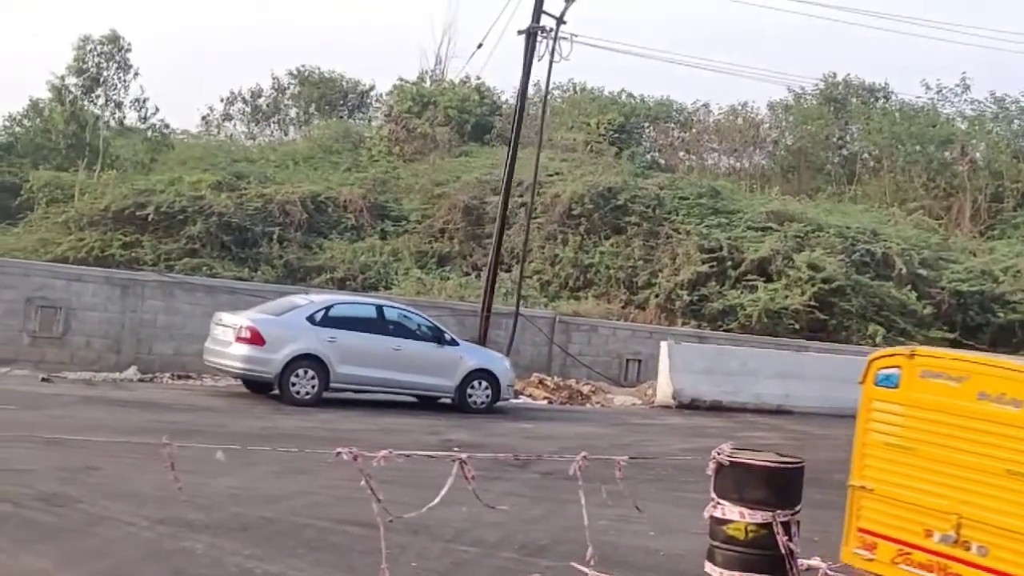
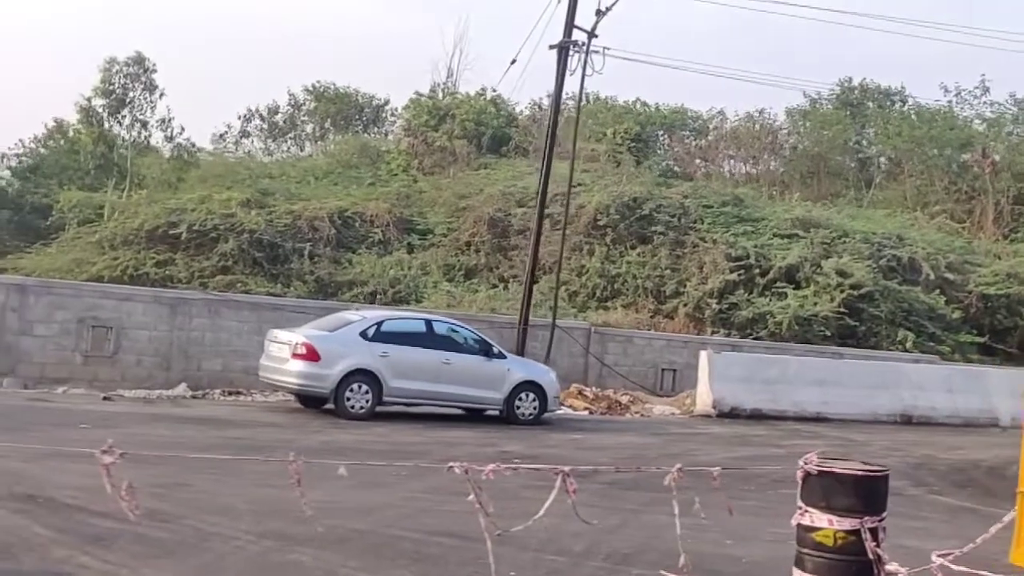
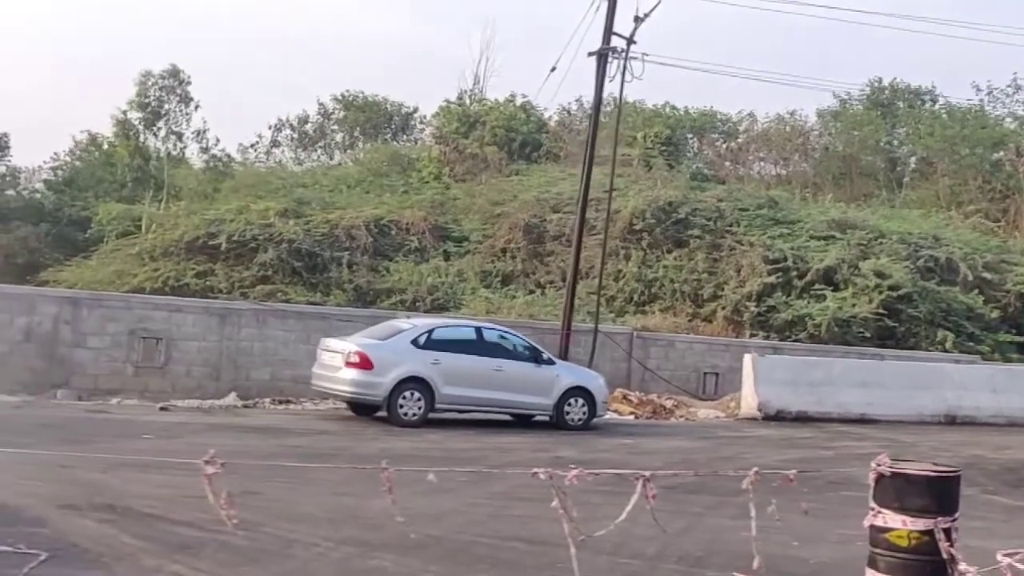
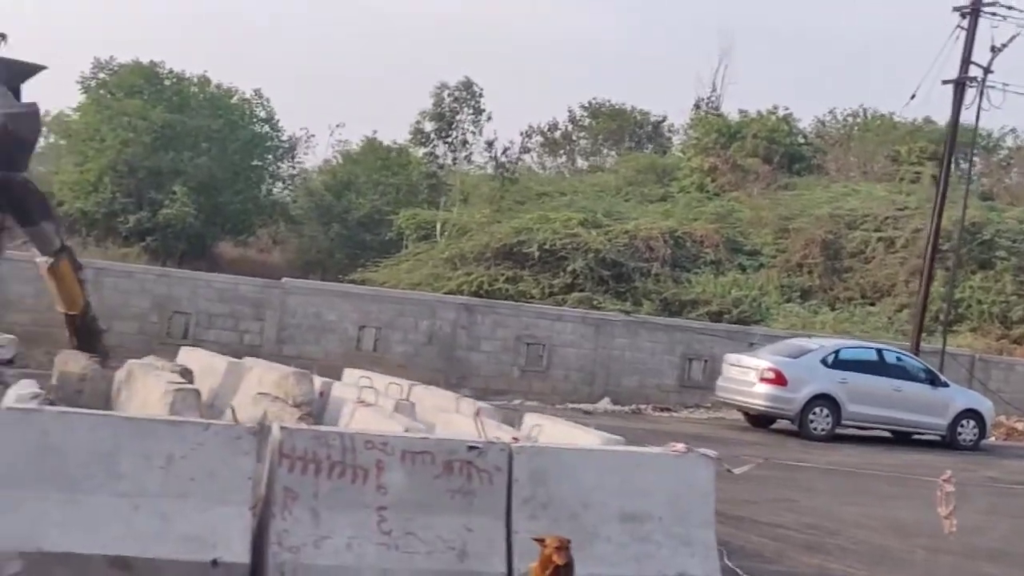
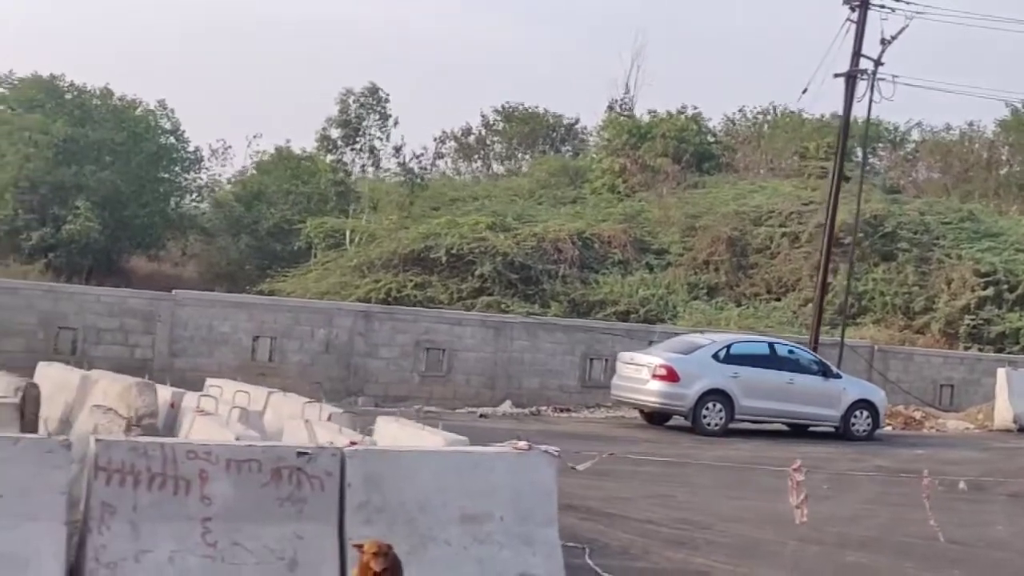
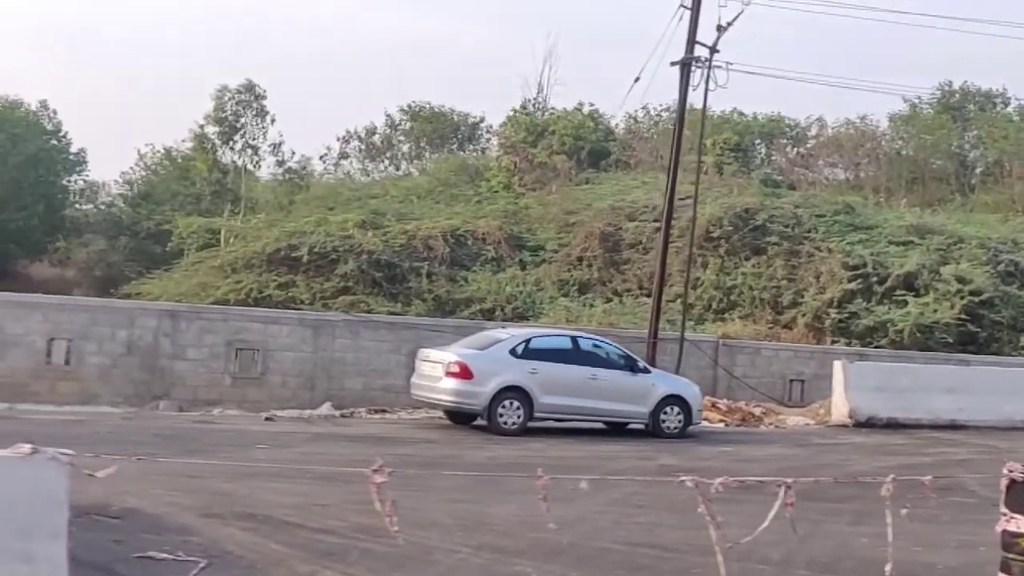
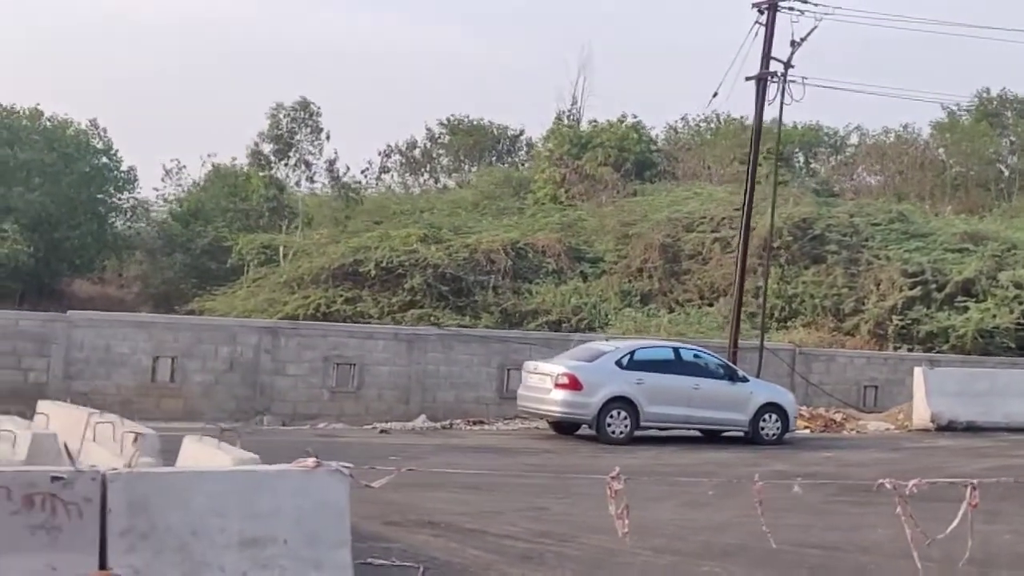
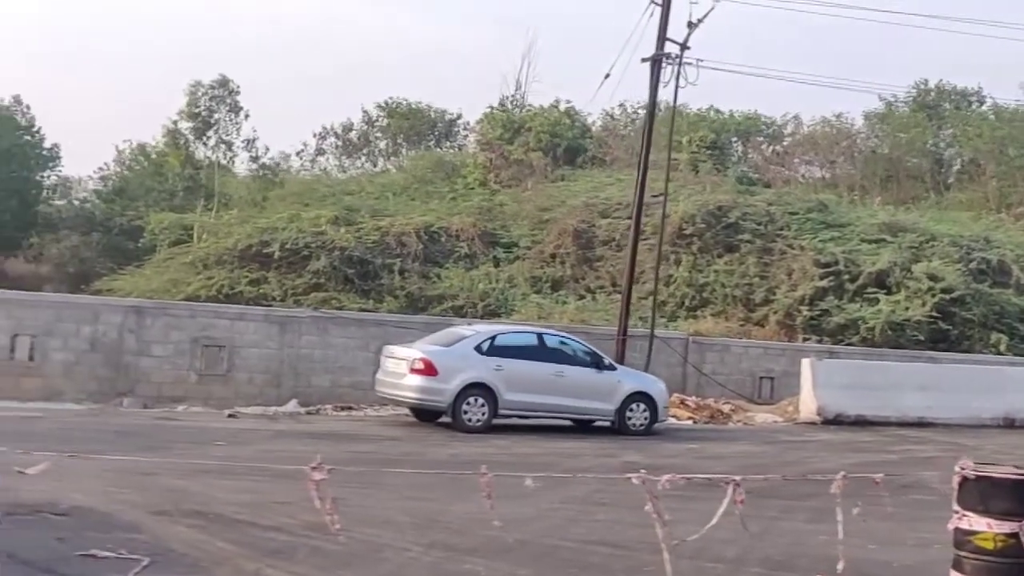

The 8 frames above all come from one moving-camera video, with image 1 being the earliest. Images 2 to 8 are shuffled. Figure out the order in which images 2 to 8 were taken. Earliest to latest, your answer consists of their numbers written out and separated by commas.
2, 3, 8, 6, 7, 5, 4
